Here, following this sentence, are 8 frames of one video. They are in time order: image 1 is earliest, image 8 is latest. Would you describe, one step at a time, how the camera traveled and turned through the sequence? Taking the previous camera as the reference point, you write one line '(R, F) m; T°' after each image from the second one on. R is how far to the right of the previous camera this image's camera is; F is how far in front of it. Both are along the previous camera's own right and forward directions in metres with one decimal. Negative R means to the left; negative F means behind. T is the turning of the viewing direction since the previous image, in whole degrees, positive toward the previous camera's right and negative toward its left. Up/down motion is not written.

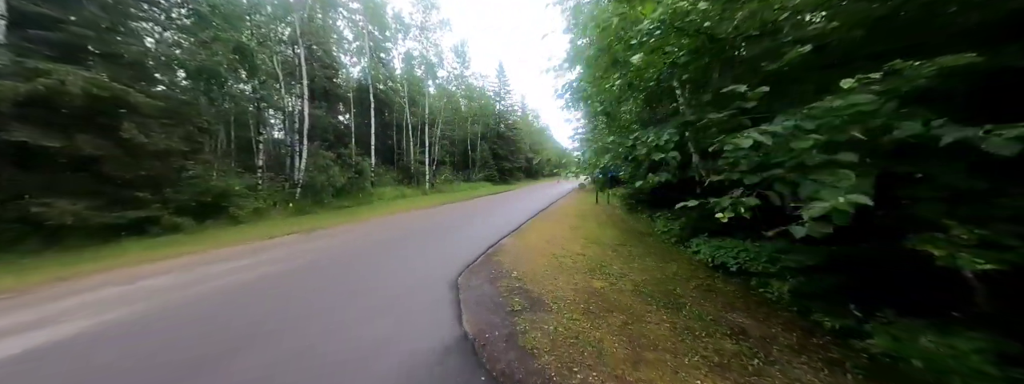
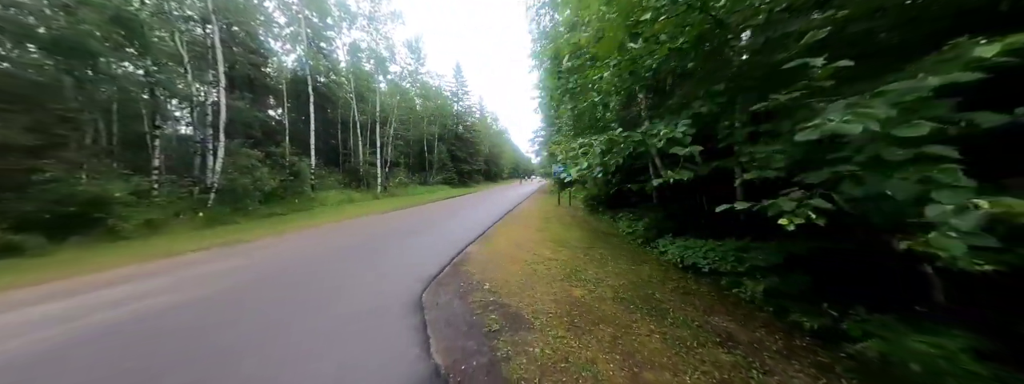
(-0.2, +0.4) m; +9°
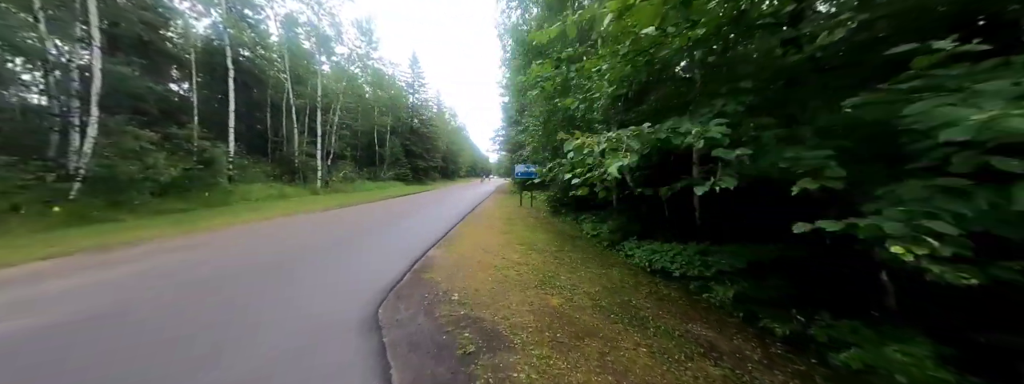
(-0.3, +0.3) m; +10°
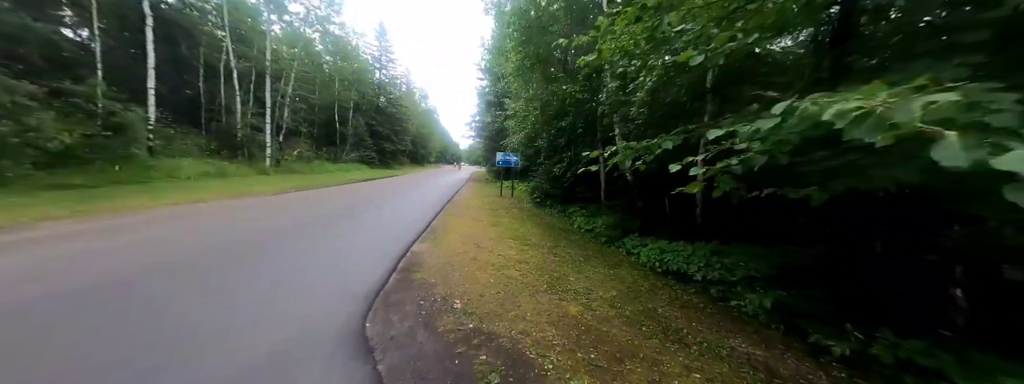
(-0.6, +0.6) m; +7°
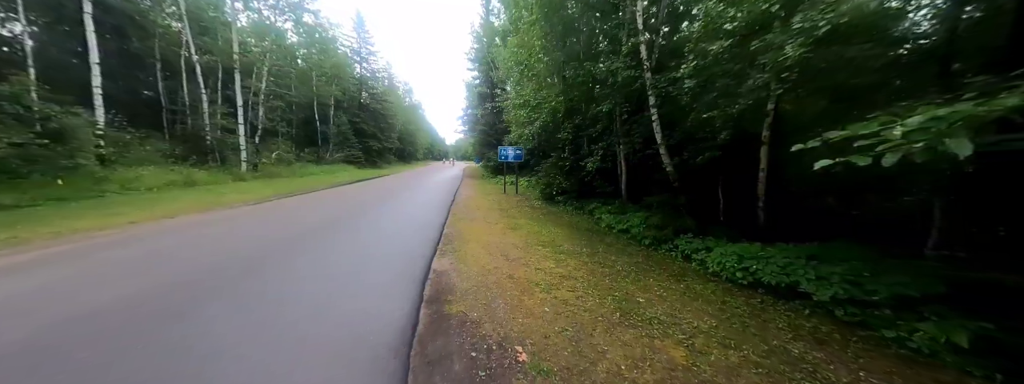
(-0.8, +0.9) m; +2°
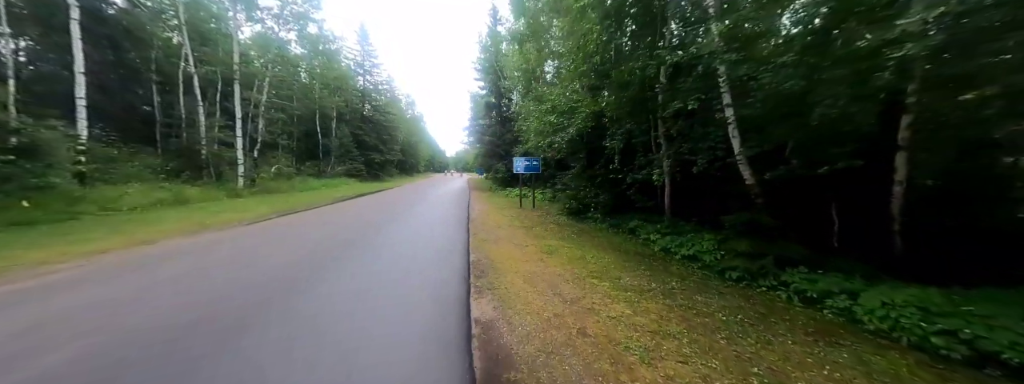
(-0.8, +1.0) m; 0°
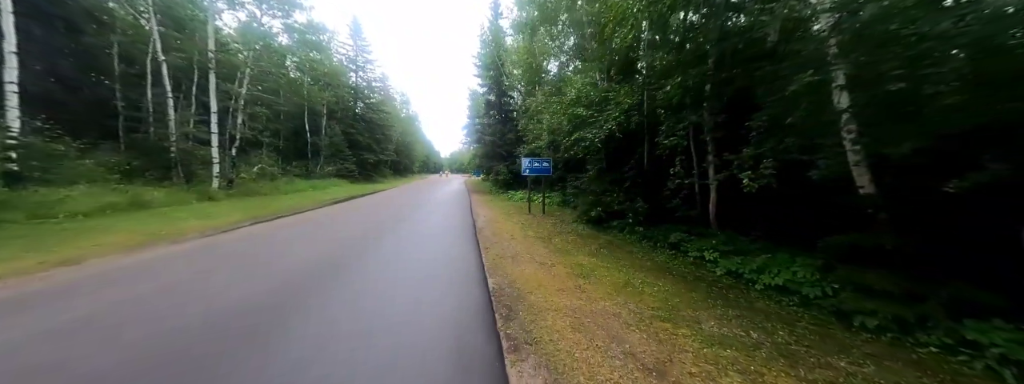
(-0.6, +1.3) m; +1°
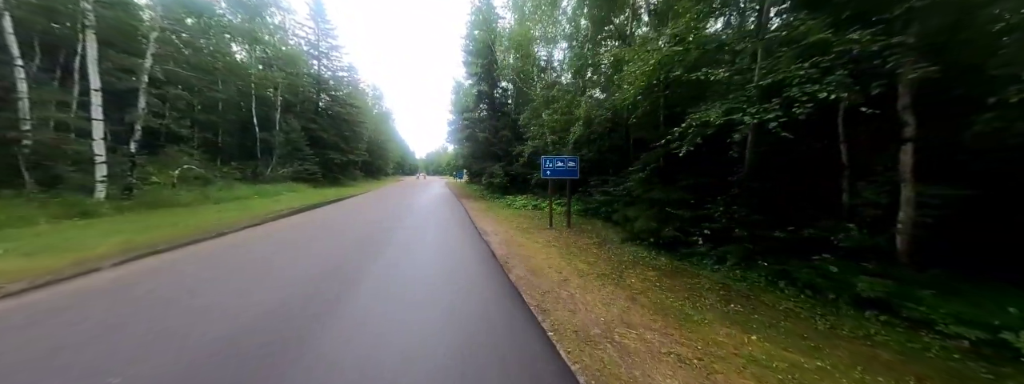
(-1.5, +3.2) m; +5°
